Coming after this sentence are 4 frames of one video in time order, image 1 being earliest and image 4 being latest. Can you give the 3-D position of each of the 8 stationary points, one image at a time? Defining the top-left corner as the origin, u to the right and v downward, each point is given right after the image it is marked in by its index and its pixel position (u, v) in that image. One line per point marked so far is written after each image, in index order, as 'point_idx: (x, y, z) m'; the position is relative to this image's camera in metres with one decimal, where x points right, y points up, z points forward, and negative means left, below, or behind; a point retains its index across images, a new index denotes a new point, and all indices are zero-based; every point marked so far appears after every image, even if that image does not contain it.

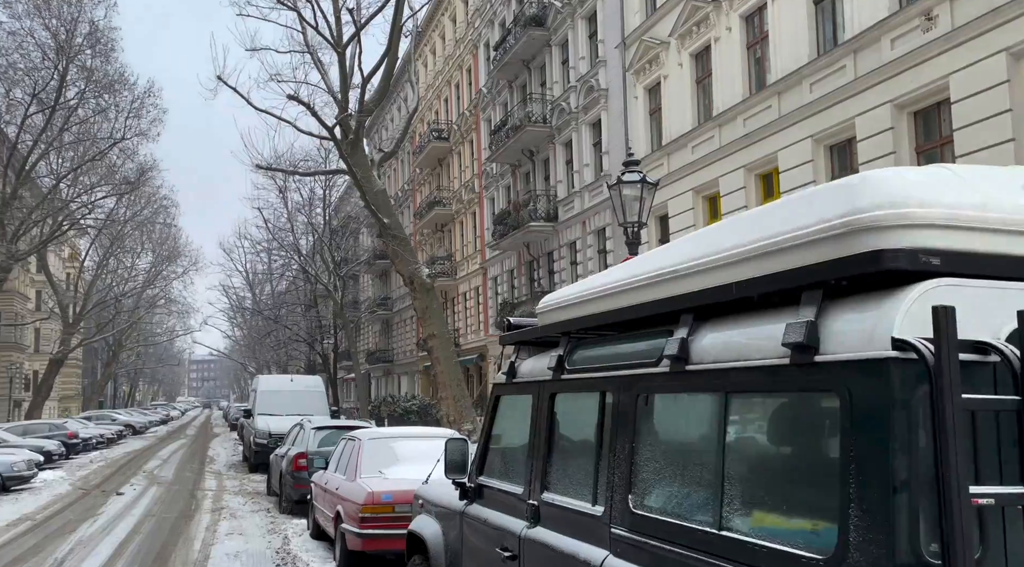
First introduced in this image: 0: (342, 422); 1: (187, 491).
0: (-2.8, -2.3, +15.4) m
1: (-6.7, -4.3, +19.2) m
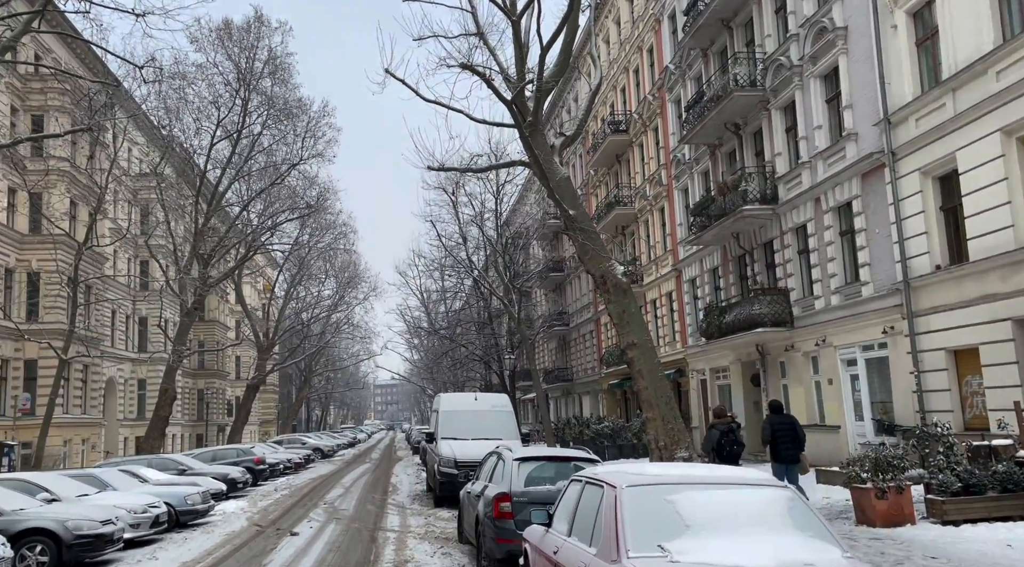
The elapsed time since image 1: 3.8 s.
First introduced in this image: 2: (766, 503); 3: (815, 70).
0: (+0.5, -2.1, +11.9) m
1: (-2.6, -4.3, +16.3) m
2: (+1.6, -1.3, +5.6) m
3: (+6.1, +4.3, +18.6) m
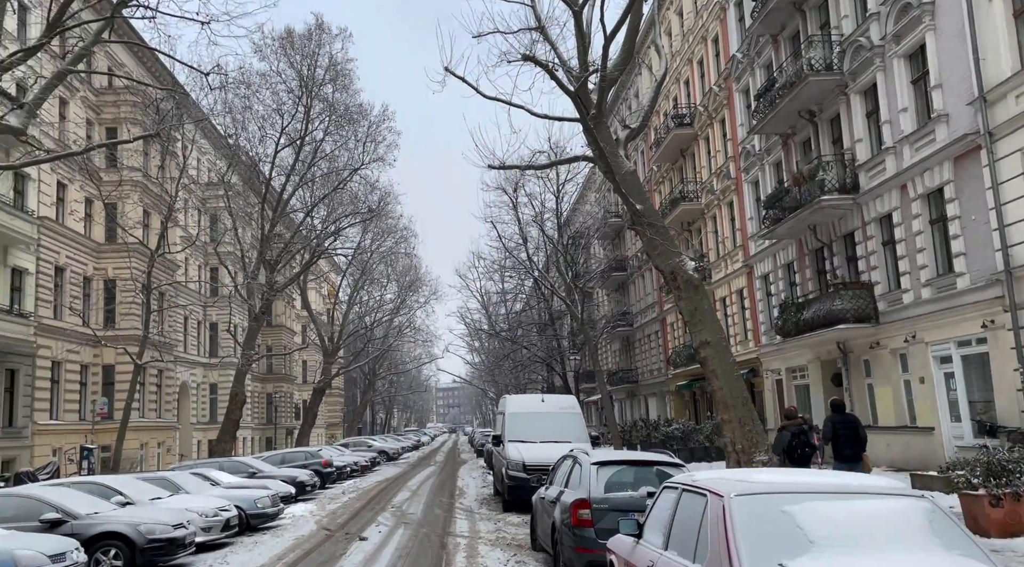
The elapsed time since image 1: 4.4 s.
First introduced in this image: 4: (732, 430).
0: (+1.4, -2.1, +11.2) m
1: (-1.3, -4.3, +15.8) m
2: (+2.1, -1.2, +4.9) m
3: (+7.3, +4.4, +17.6) m
4: (+4.4, -2.9, +18.5) m
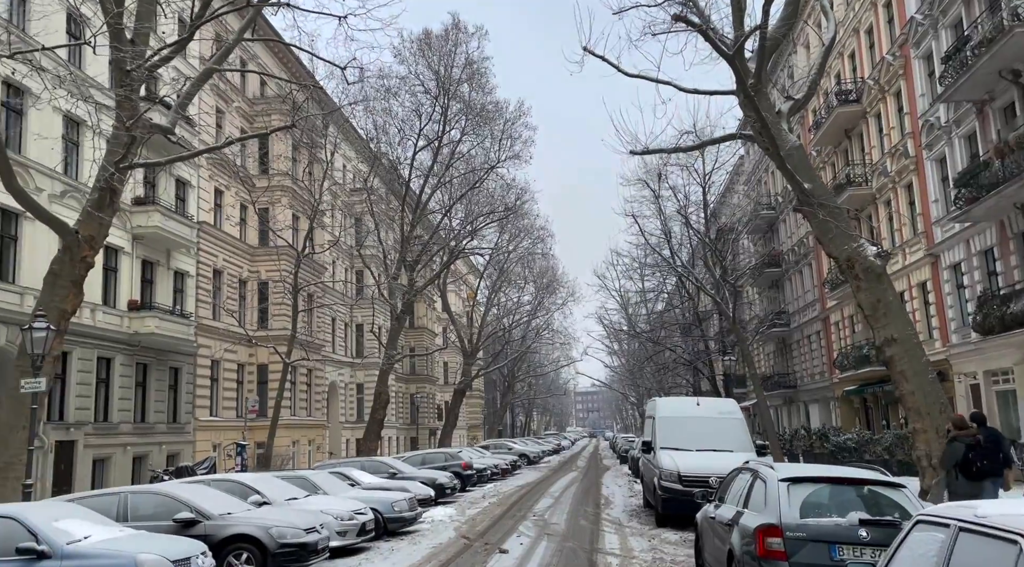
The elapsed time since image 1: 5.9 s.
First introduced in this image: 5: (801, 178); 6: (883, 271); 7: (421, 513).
0: (+3.0, -1.8, +9.0) m
1: (+1.1, -4.1, +13.9) m
2: (+2.8, -1.0, +2.6) m
3: (+9.8, +4.7, +14.5) m
4: (+7.1, -2.7, +15.8) m
5: (+5.5, +2.0, +17.4) m
6: (+6.7, +0.3, +16.4) m
7: (-2.0, -4.6, +18.3) m
